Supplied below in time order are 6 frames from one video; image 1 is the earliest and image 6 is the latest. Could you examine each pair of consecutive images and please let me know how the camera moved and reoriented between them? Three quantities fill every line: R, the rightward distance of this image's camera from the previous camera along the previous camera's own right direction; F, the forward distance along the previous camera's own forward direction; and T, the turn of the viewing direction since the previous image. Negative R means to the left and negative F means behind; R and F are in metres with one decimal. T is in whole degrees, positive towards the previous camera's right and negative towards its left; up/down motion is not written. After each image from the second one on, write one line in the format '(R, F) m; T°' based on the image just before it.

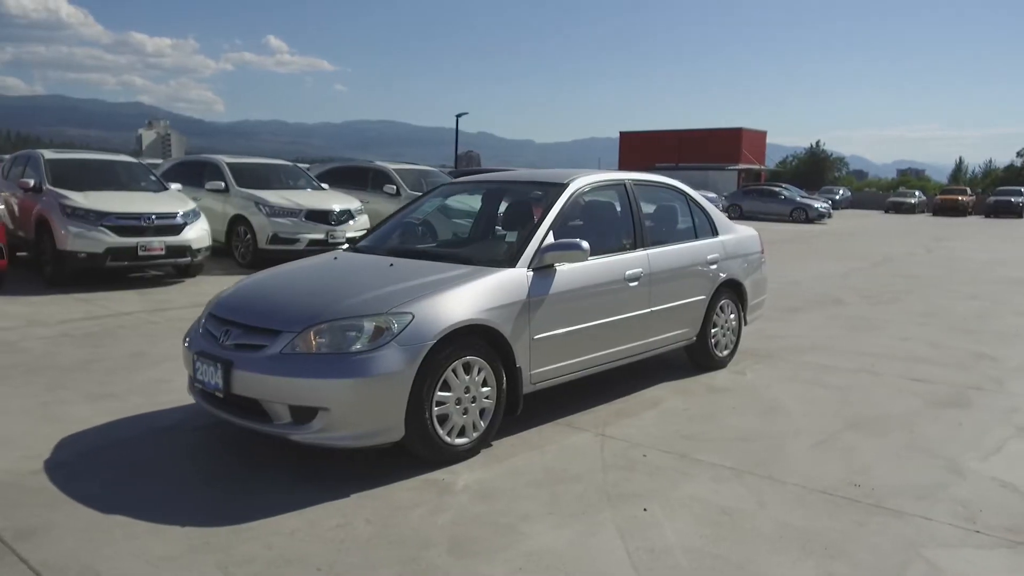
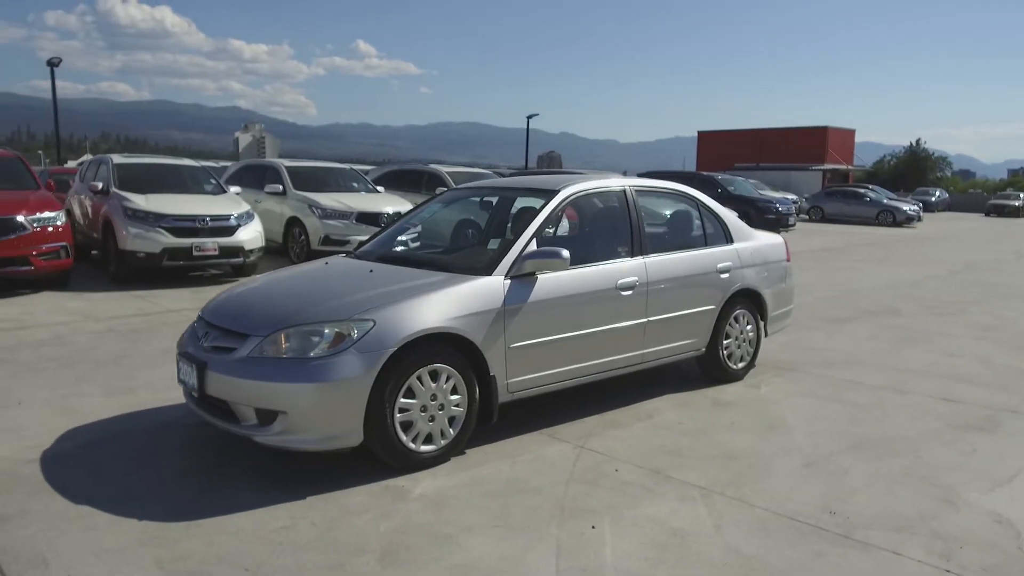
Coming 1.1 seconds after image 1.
(+0.7, +0.1) m; -6°
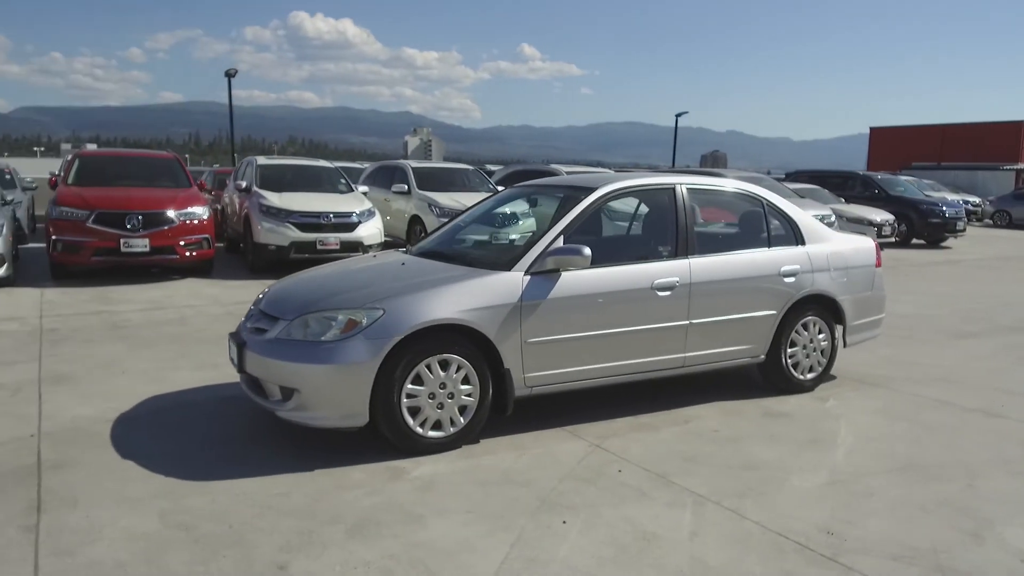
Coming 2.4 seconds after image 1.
(+0.9, 0.0) m; -12°
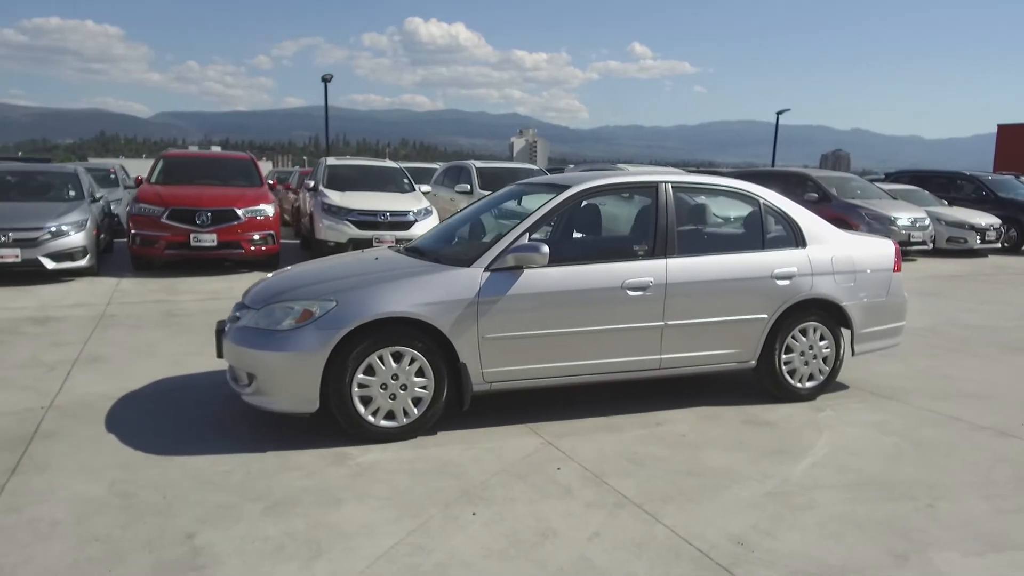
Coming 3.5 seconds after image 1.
(+1.0, 0.0) m; -8°
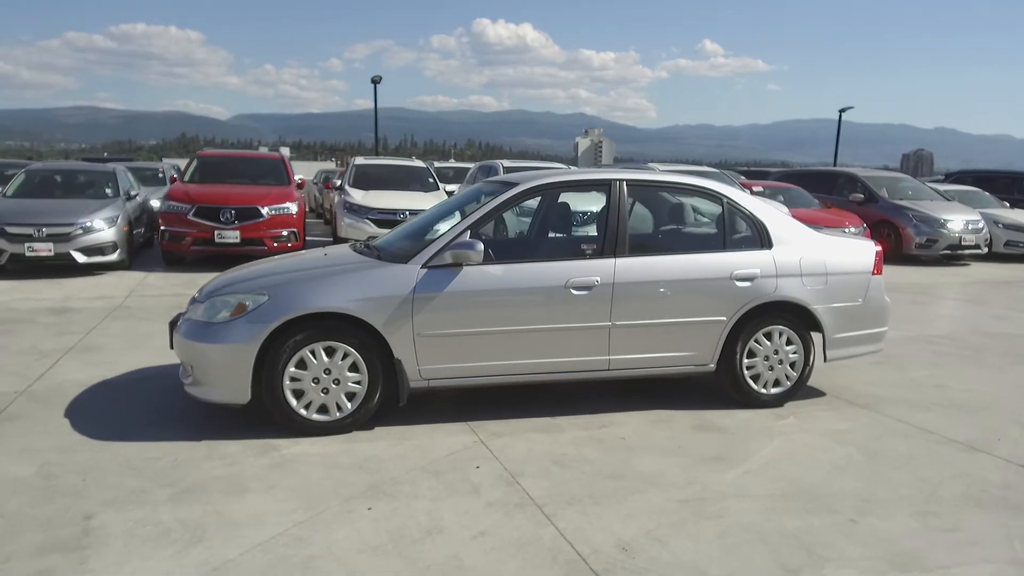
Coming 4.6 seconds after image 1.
(+0.9, +0.1) m; -5°
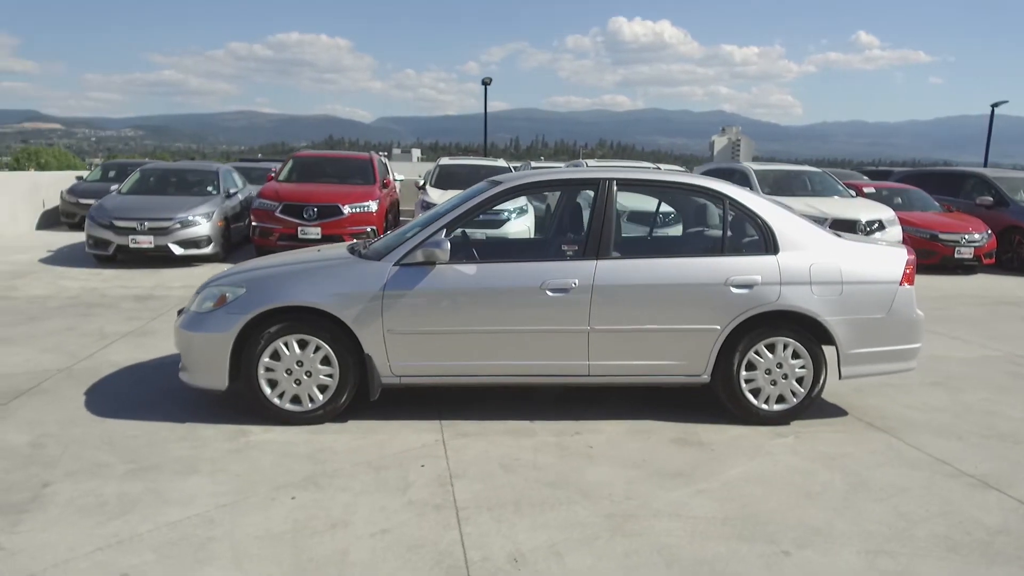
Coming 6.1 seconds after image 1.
(+1.1, +0.2) m; -10°
